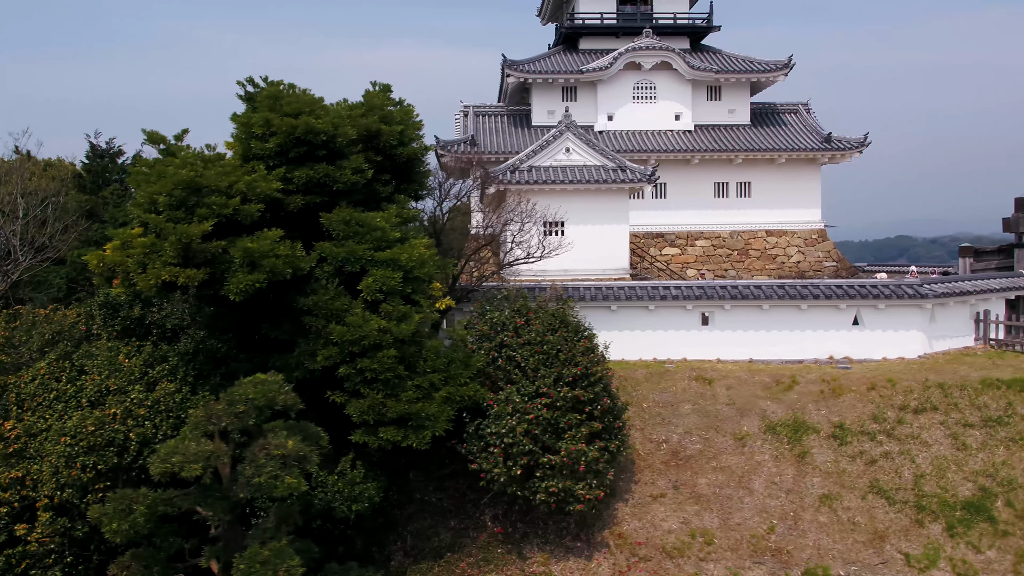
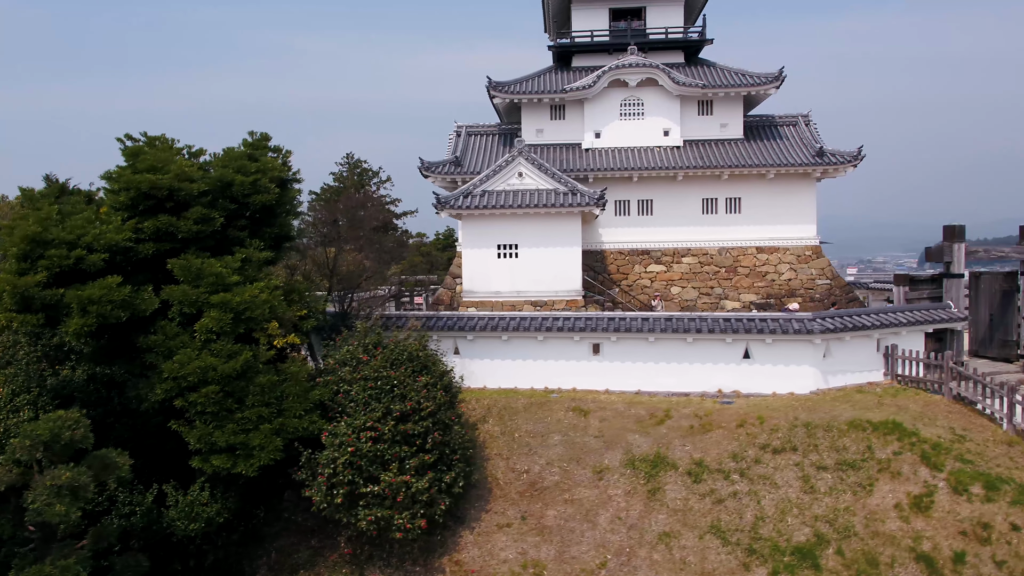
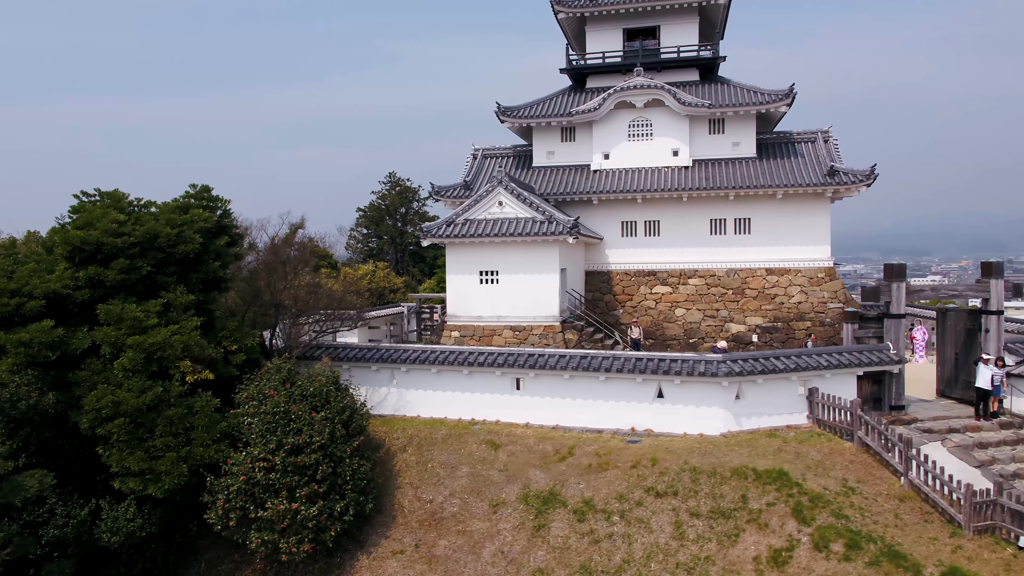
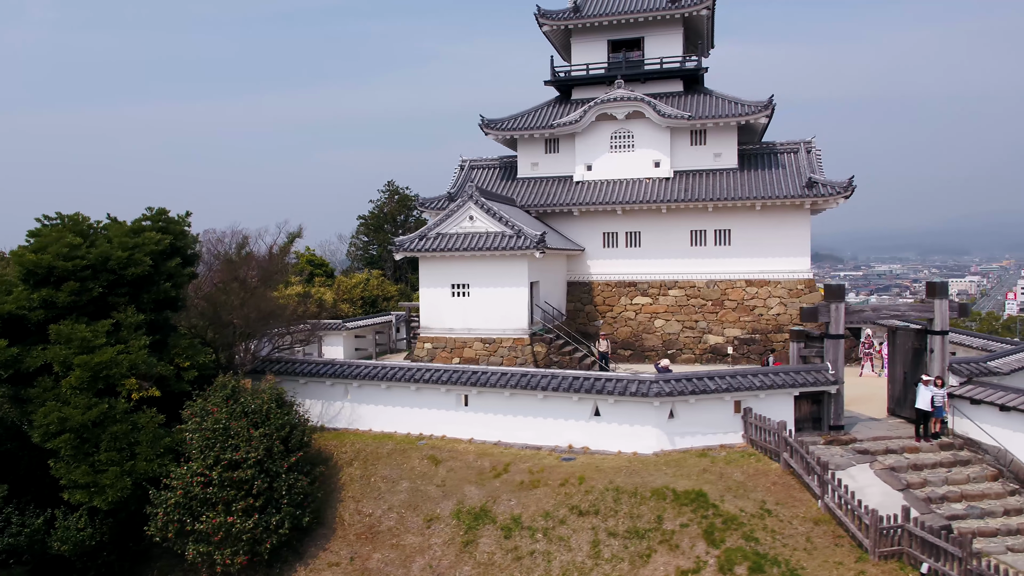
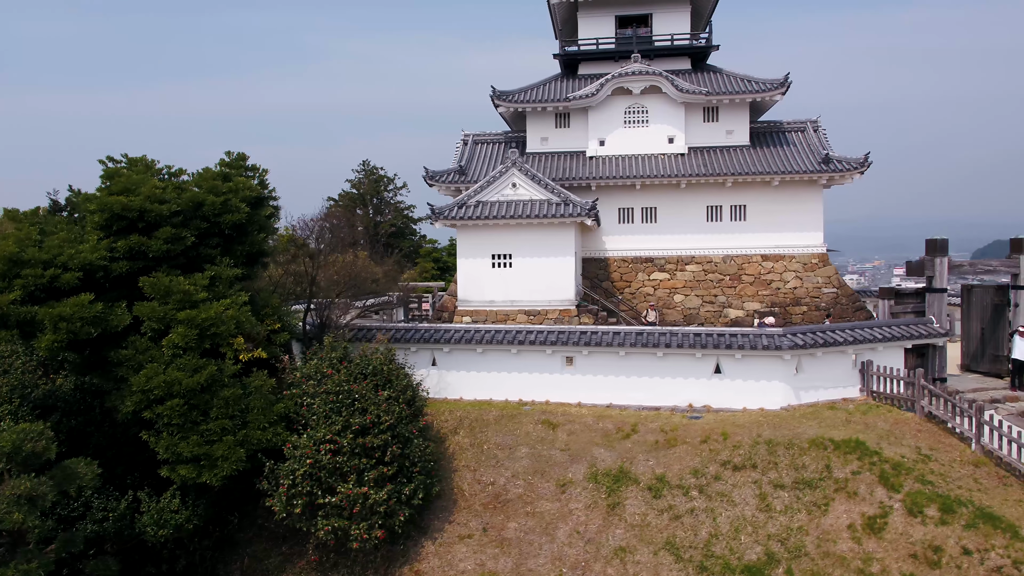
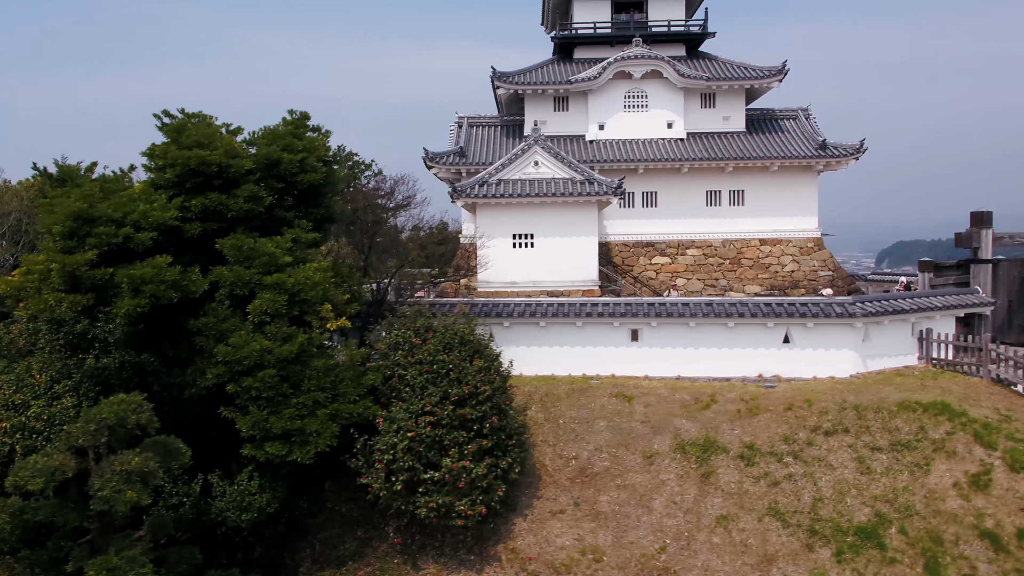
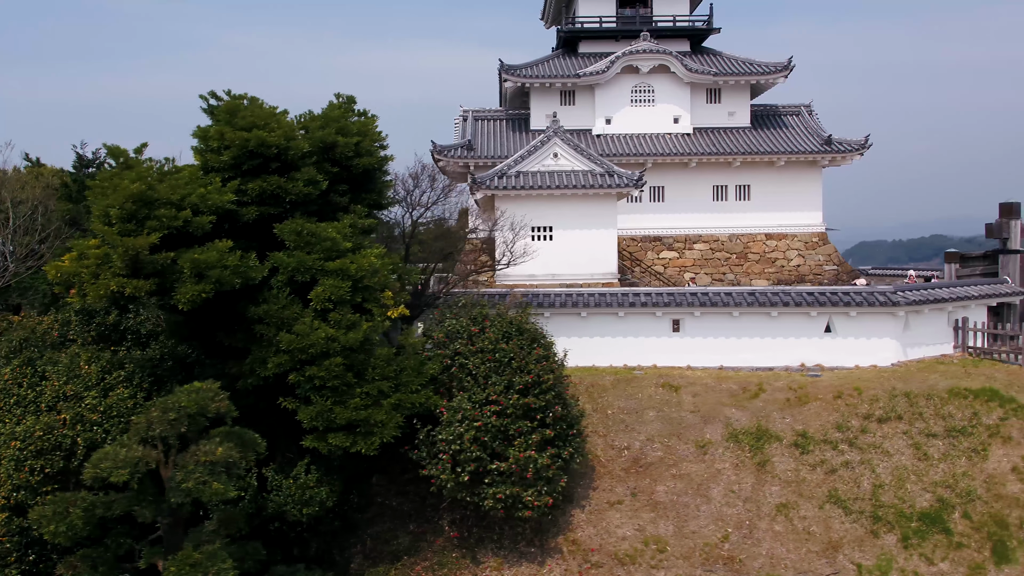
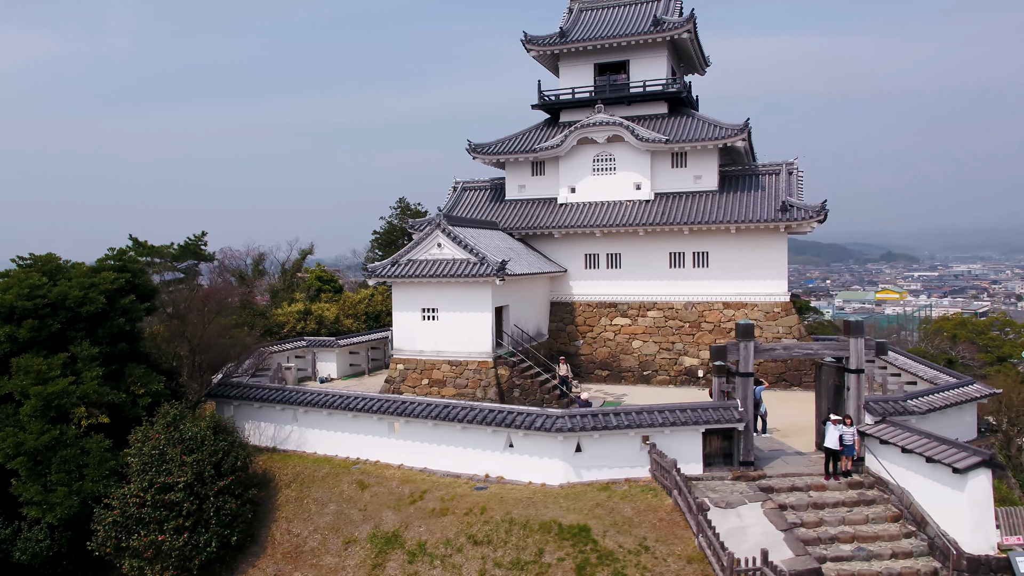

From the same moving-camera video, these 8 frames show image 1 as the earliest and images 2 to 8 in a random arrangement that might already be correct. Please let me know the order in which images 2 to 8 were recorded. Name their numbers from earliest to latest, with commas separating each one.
7, 6, 2, 5, 3, 4, 8
